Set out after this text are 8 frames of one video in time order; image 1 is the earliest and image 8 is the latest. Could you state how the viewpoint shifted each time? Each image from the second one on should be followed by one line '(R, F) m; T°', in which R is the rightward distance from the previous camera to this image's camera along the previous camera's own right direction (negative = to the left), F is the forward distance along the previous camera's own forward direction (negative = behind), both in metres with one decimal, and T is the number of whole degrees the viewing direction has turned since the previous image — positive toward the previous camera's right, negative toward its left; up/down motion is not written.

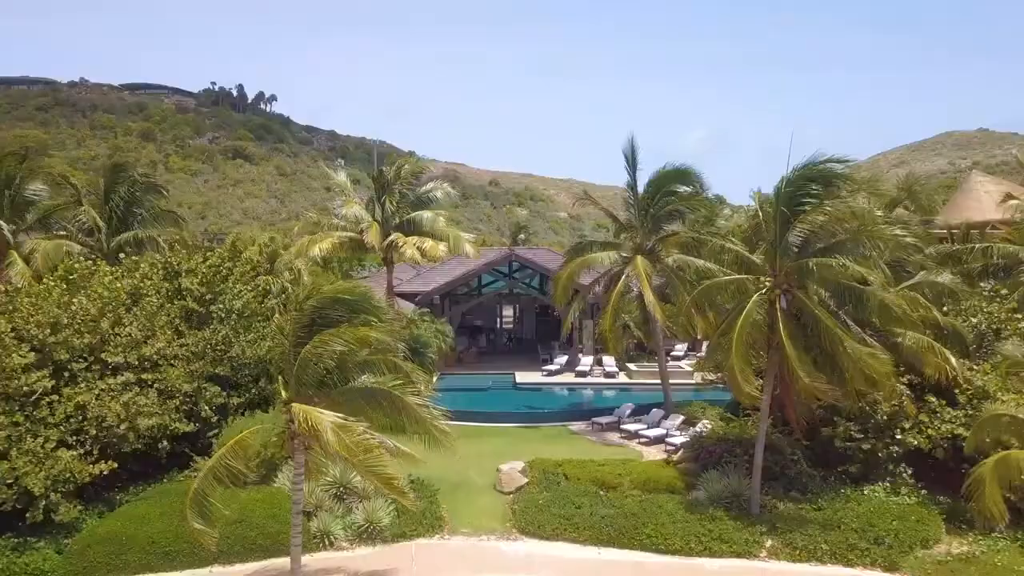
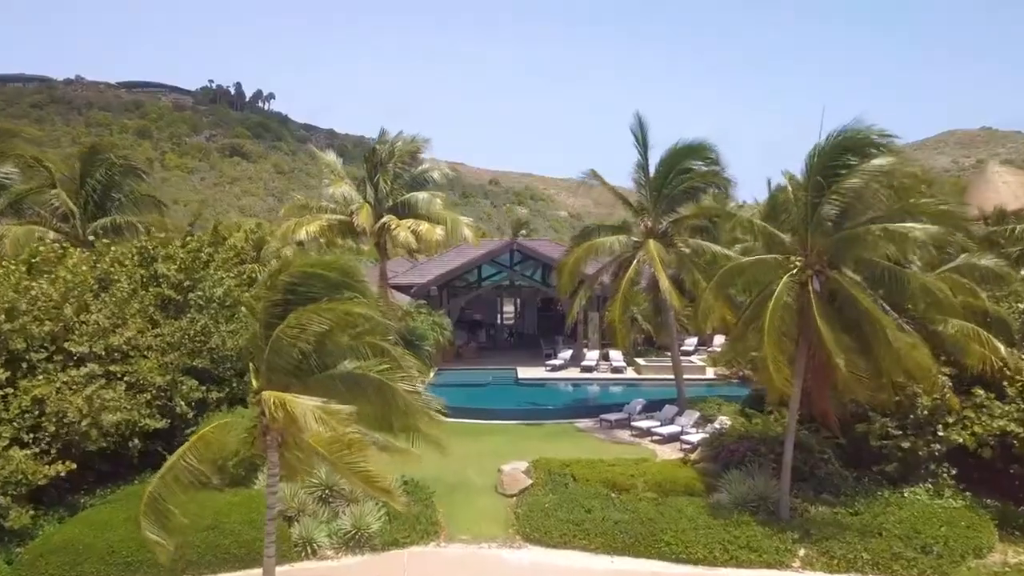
(-0.1, +1.6) m; 0°
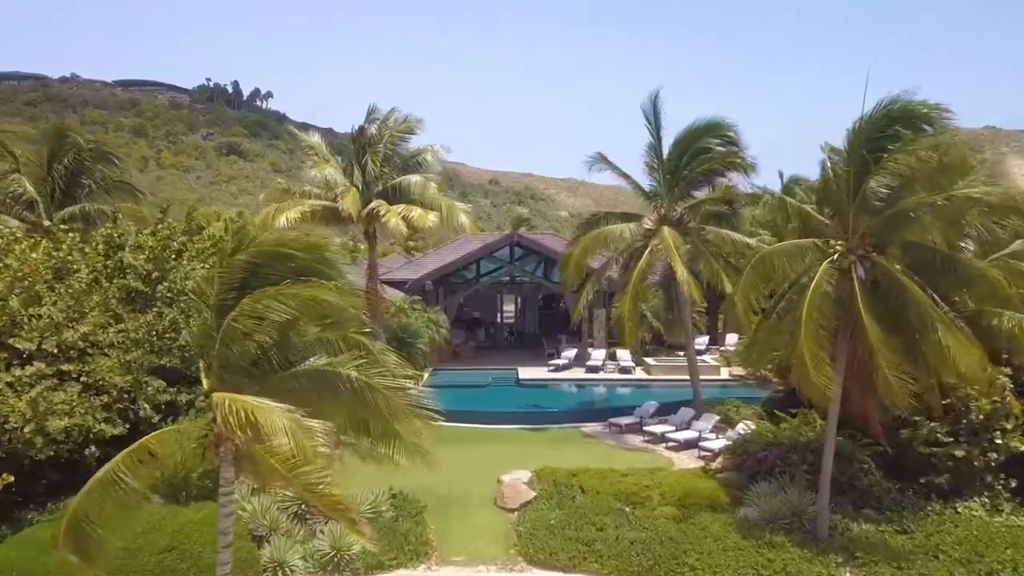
(0.0, +1.8) m; 0°
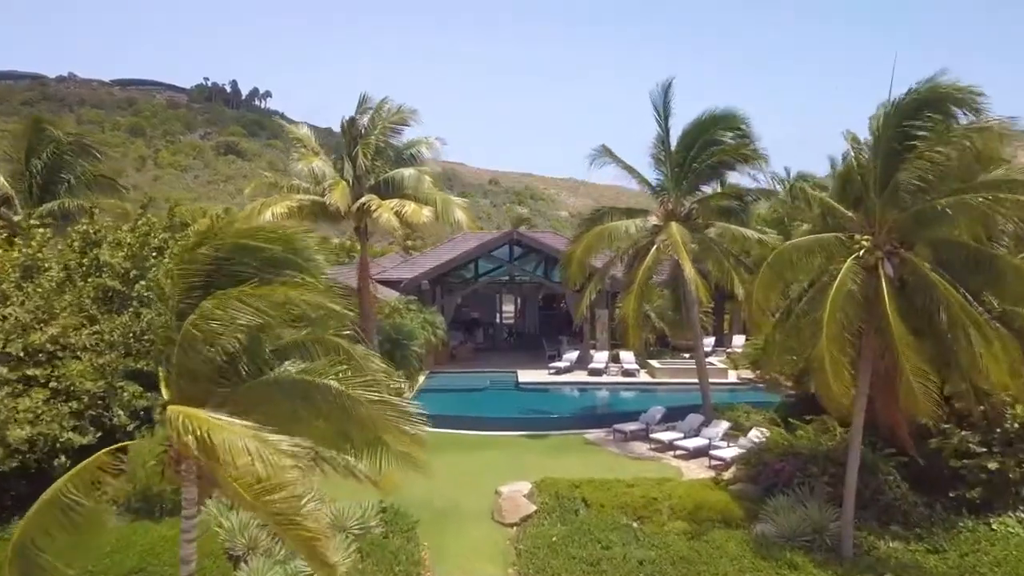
(0.0, +1.0) m; 0°
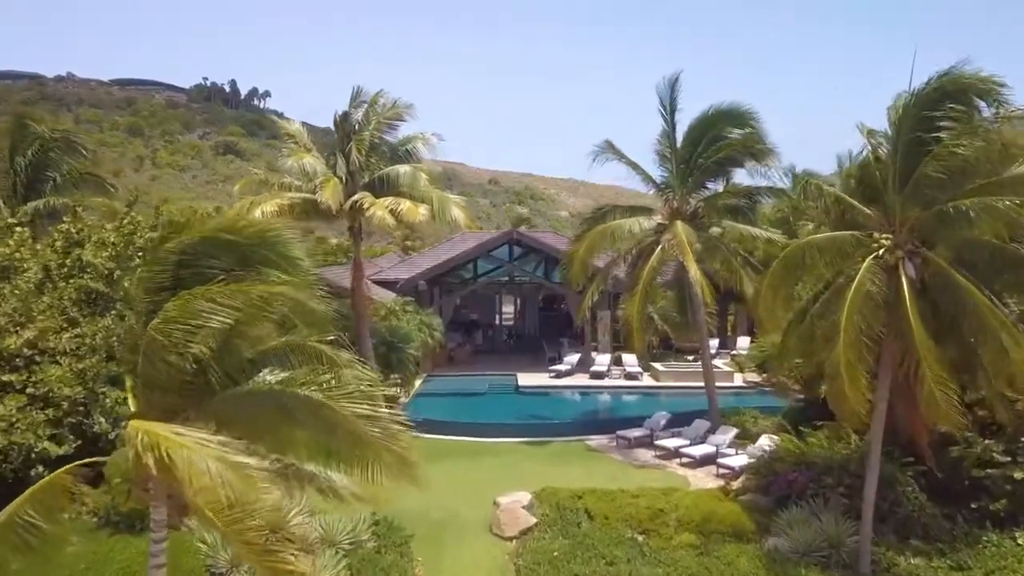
(0.0, +0.7) m; 0°
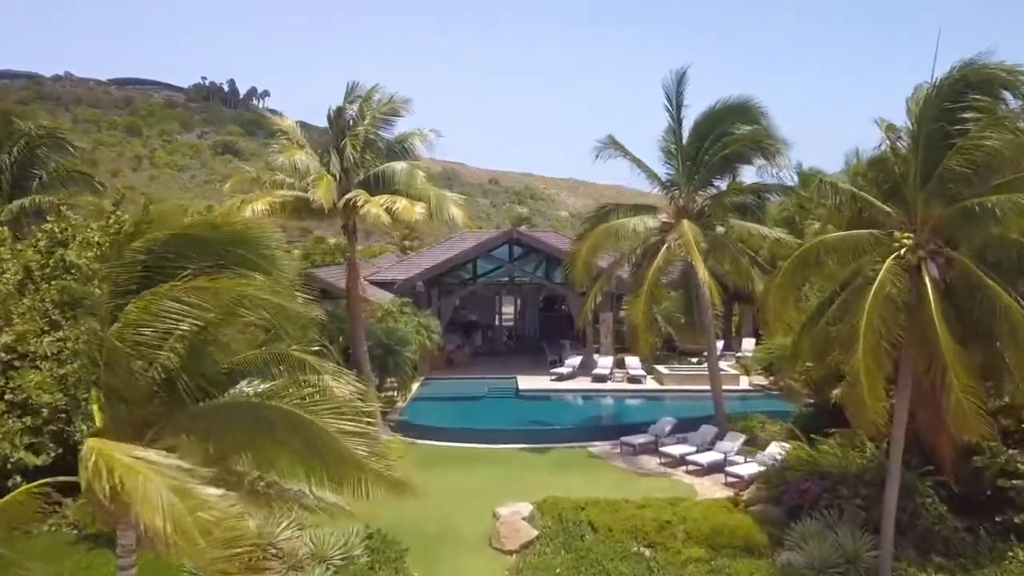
(0.0, +0.6) m; 0°
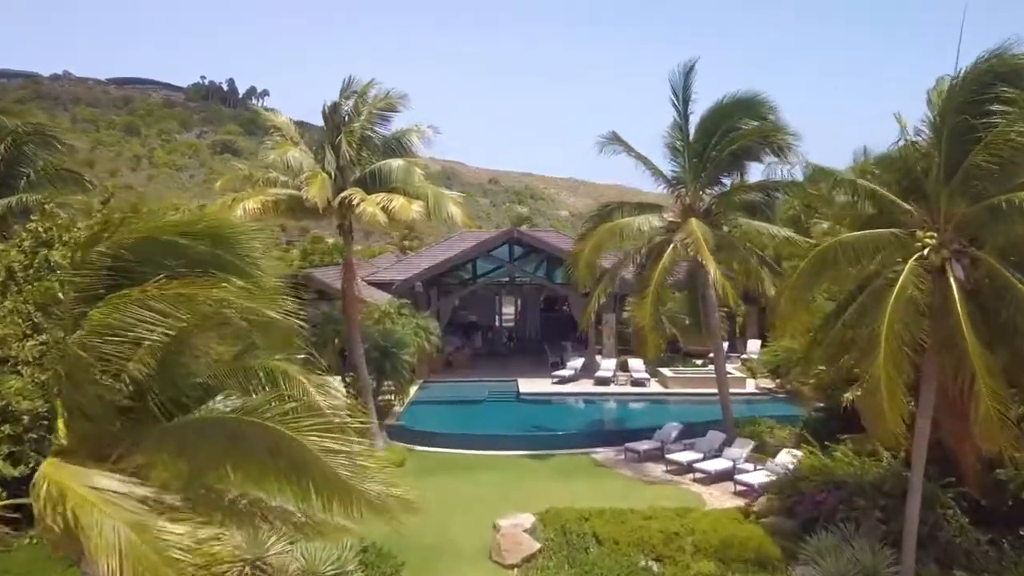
(0.0, +0.6) m; 0°
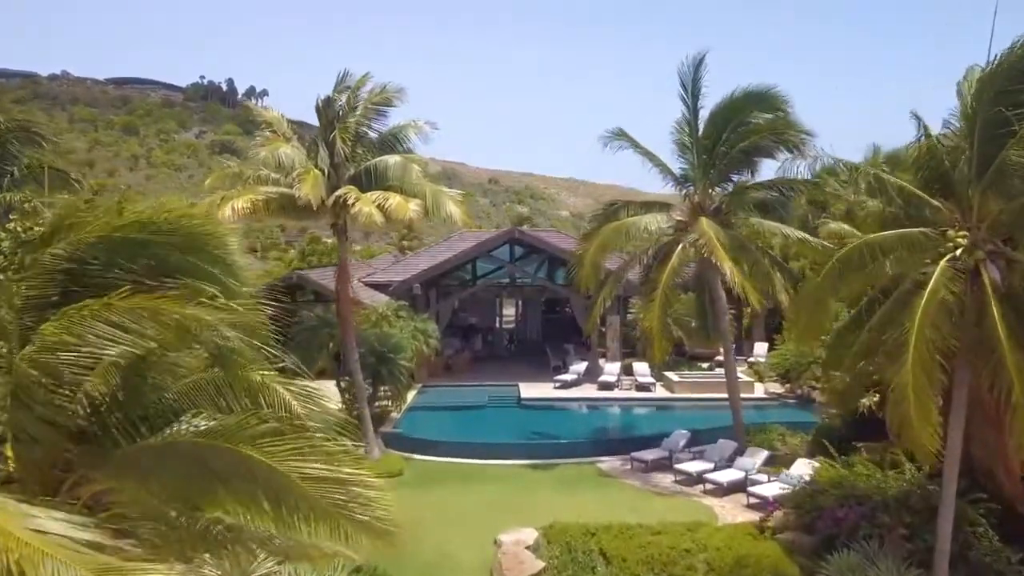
(0.0, +0.7) m; 0°
